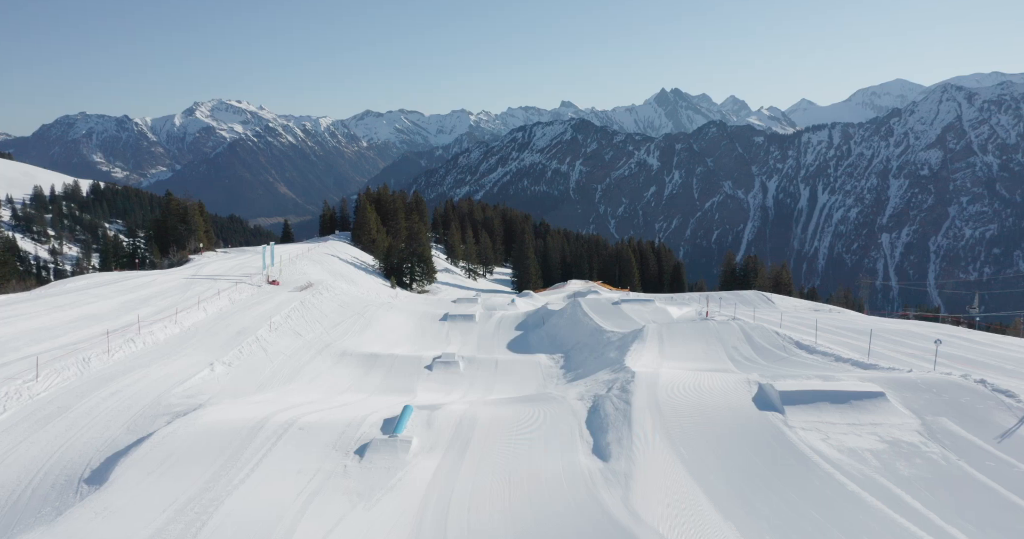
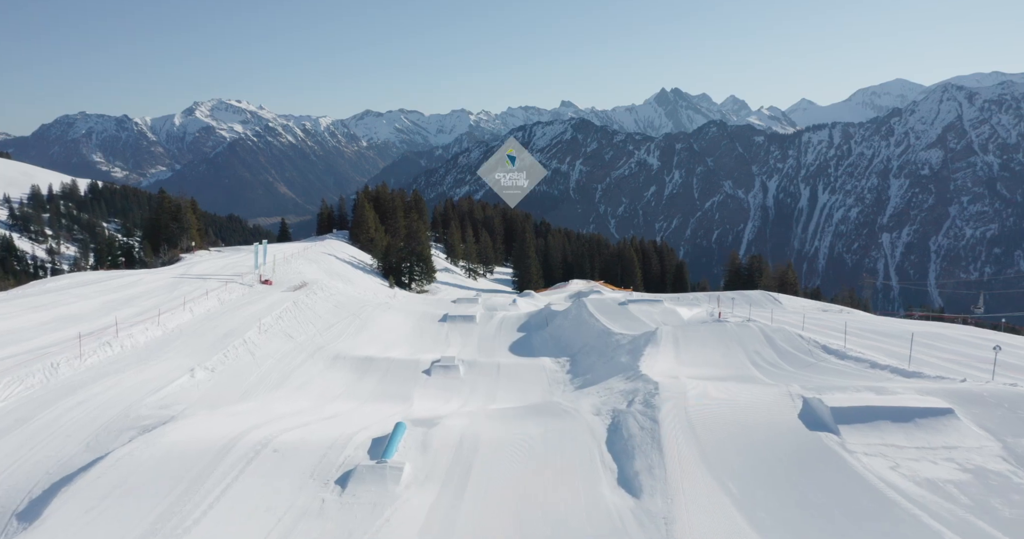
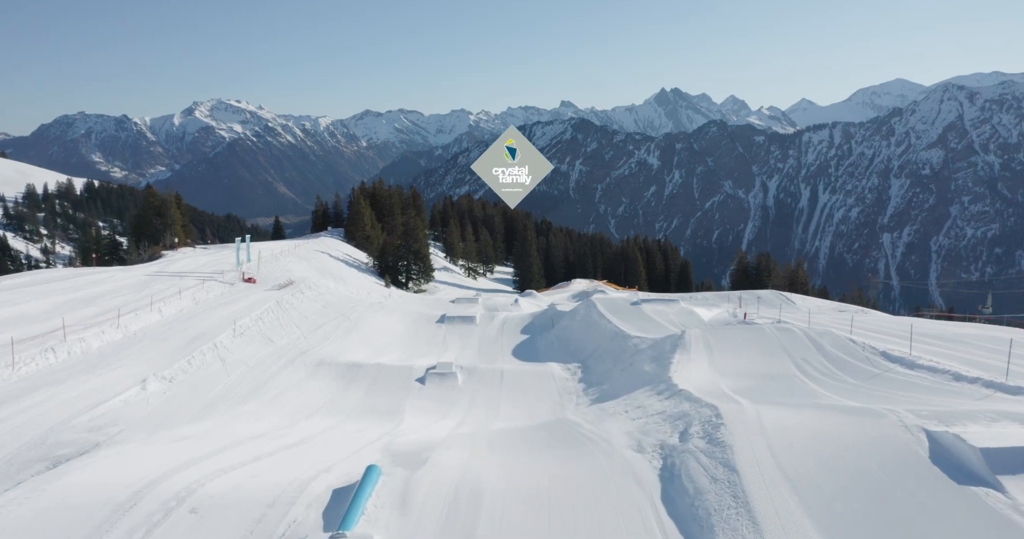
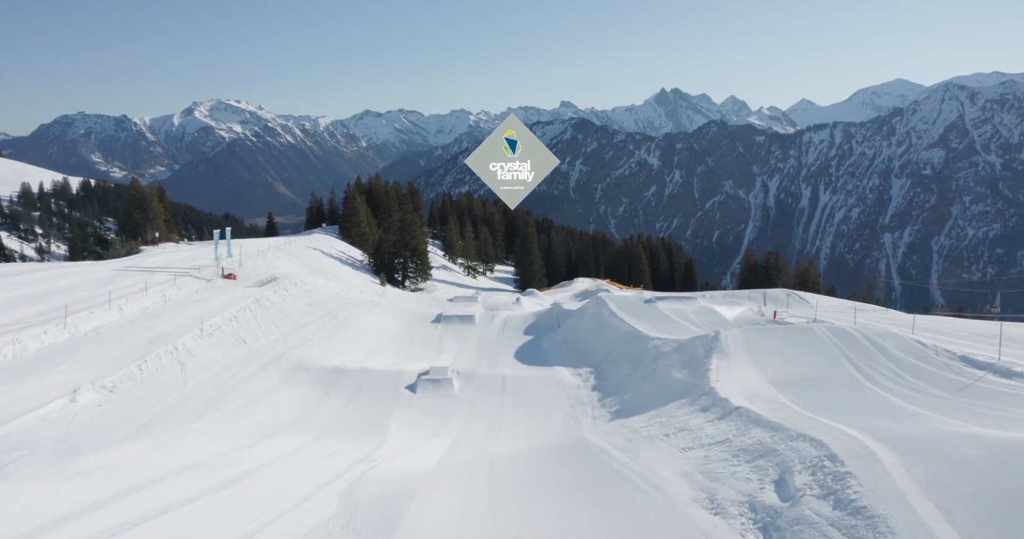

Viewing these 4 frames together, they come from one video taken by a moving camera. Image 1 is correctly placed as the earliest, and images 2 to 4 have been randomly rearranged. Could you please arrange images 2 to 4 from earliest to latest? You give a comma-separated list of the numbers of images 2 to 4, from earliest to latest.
2, 3, 4
